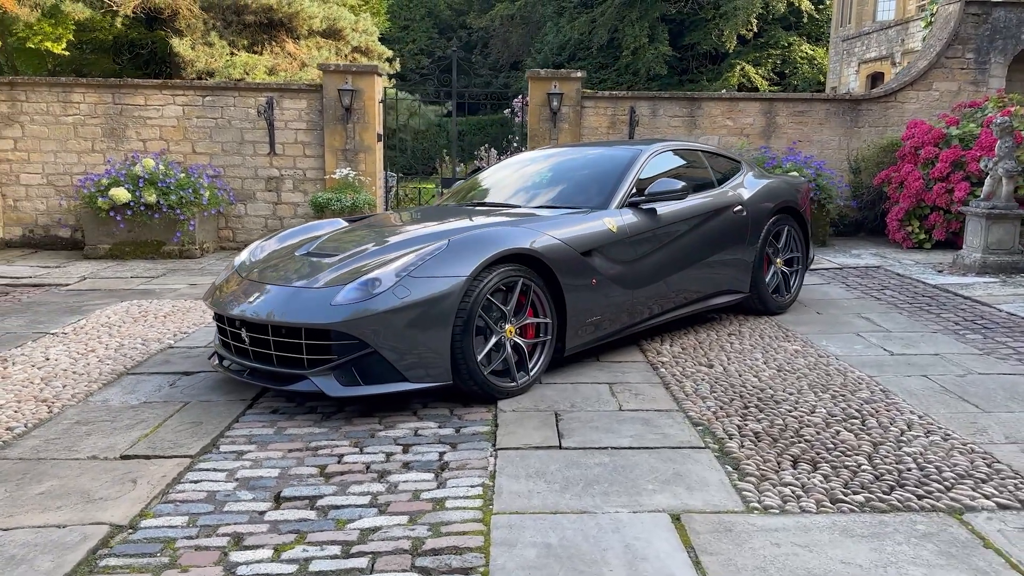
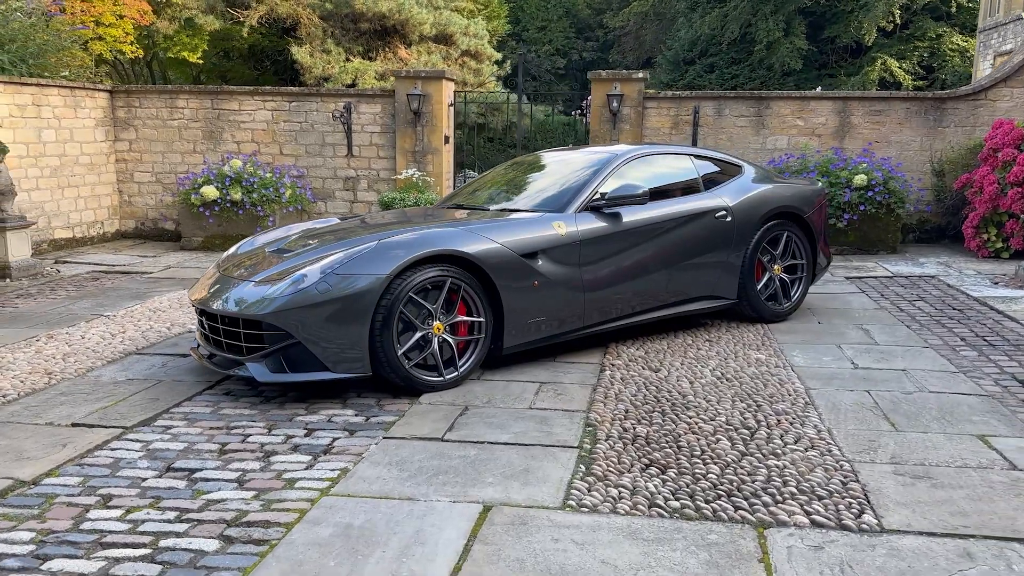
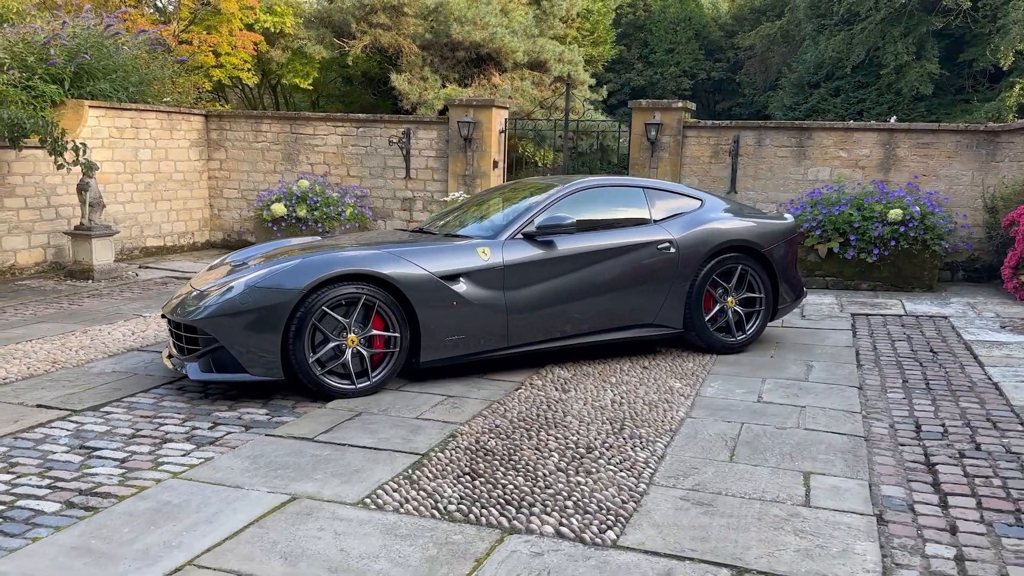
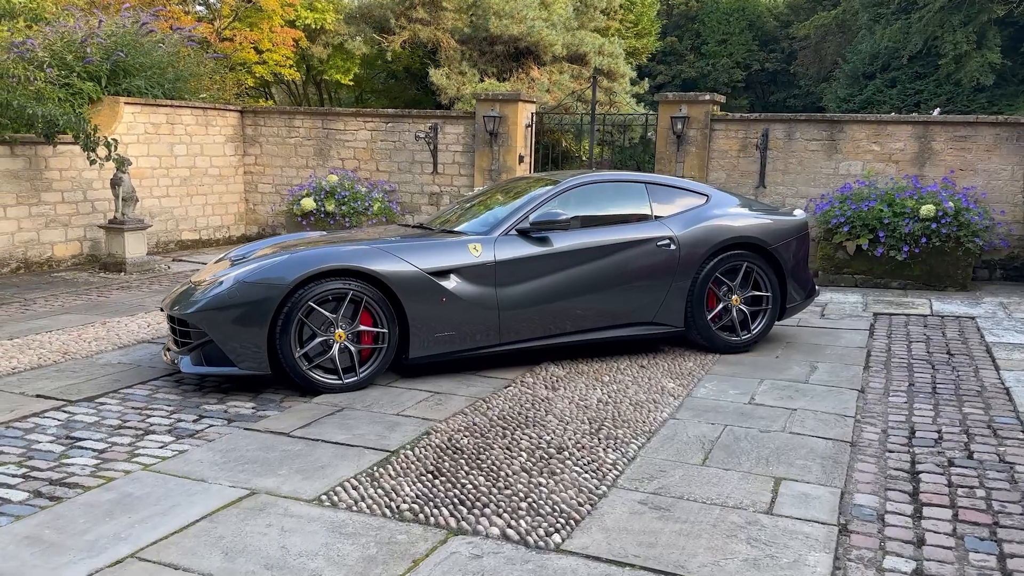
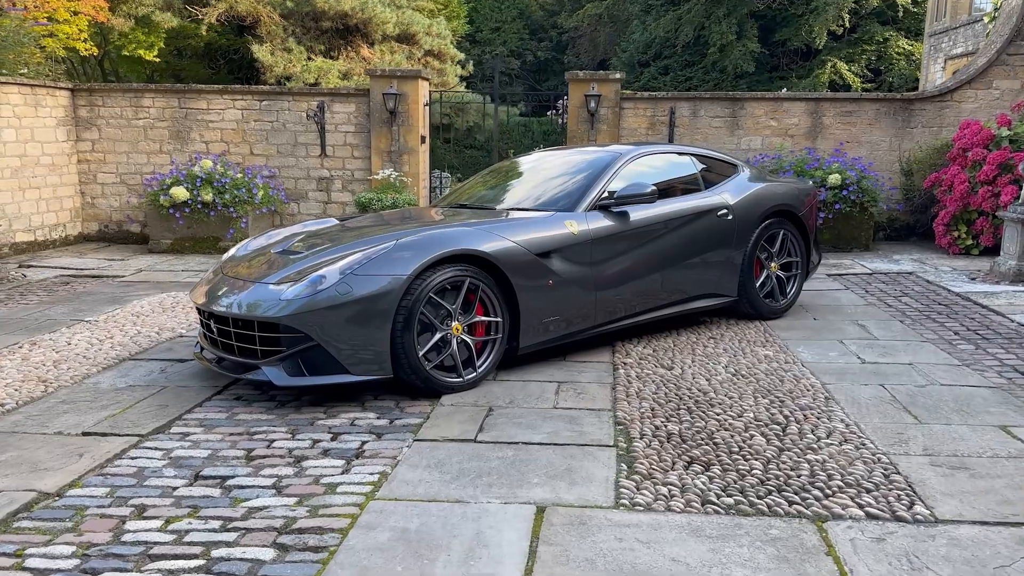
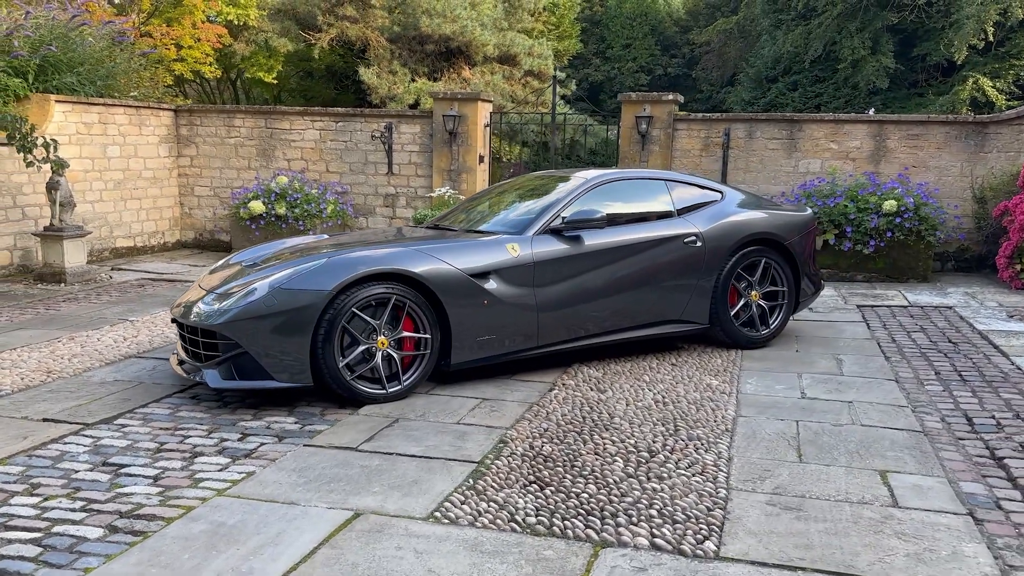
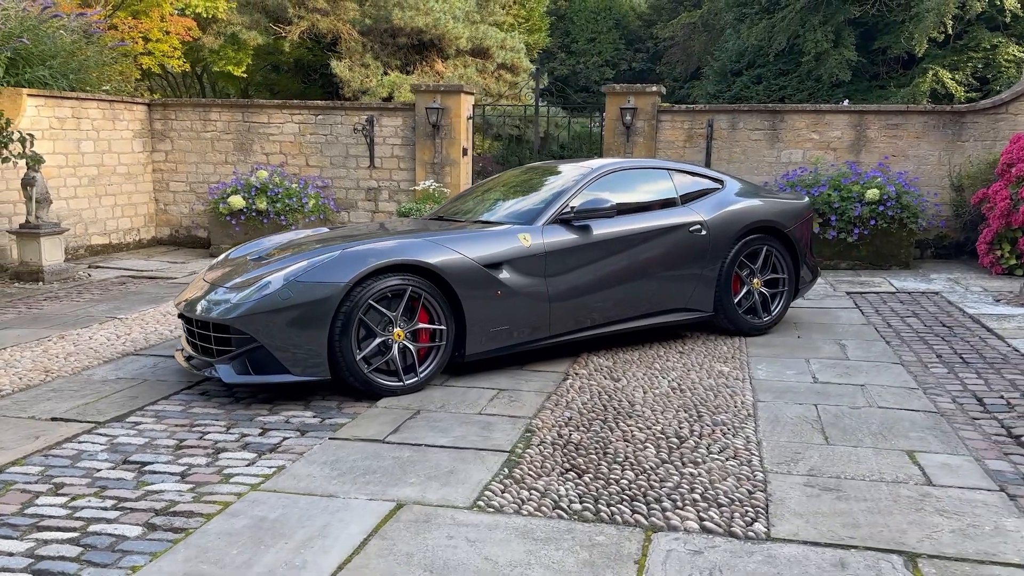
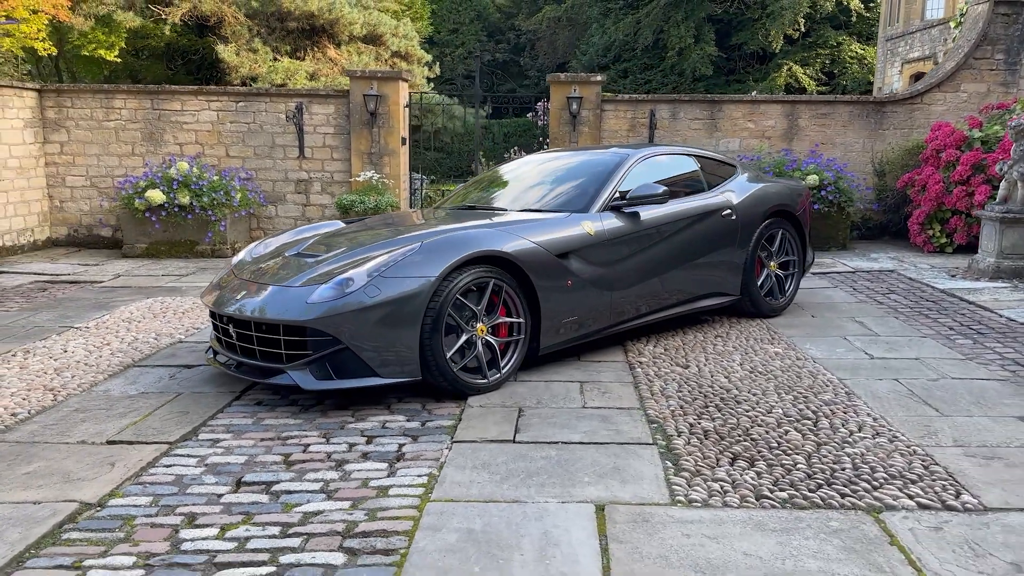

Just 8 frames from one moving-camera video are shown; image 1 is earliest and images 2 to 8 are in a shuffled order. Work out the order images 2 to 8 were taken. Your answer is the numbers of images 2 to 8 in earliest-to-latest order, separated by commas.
8, 5, 2, 7, 6, 3, 4
